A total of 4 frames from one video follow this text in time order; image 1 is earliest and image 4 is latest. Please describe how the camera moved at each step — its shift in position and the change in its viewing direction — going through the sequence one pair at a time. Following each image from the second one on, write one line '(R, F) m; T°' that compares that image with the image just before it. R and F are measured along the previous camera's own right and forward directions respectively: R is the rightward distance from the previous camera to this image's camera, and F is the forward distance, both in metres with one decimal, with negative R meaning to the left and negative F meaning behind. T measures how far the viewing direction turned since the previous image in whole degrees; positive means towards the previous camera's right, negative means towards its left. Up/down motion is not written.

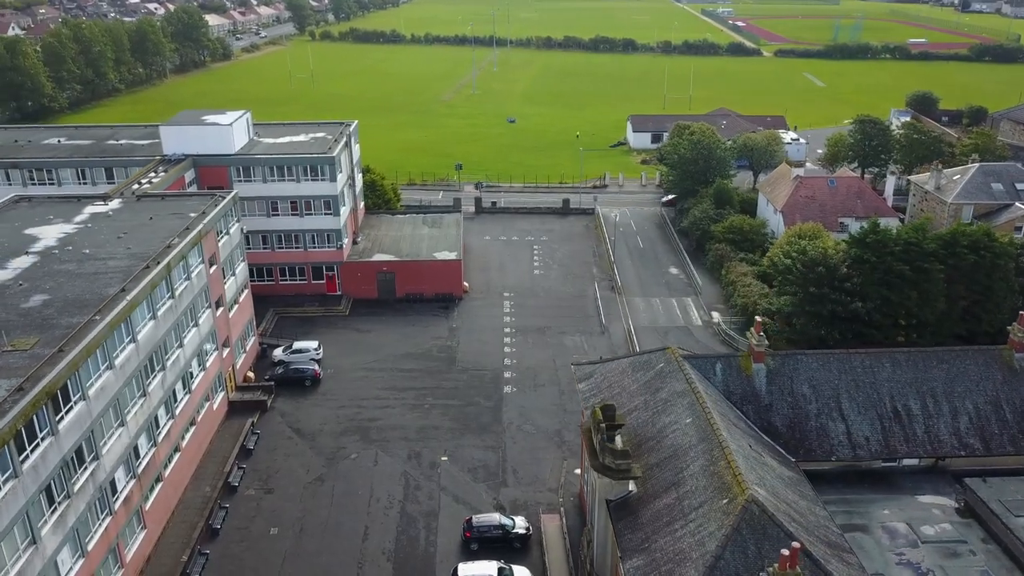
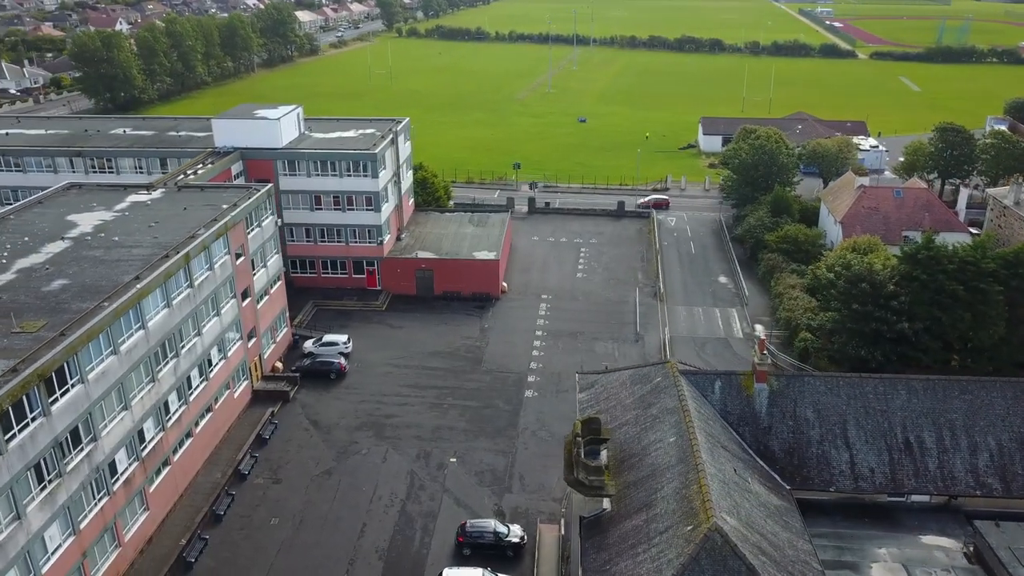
(+3.5, +0.8) m; -6°
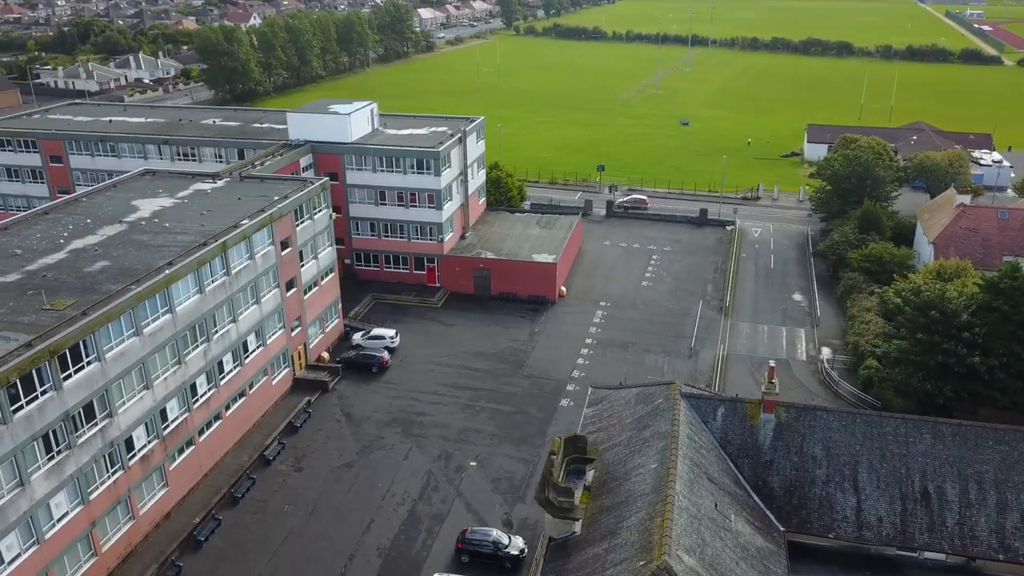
(+4.3, +1.1) m; -8°
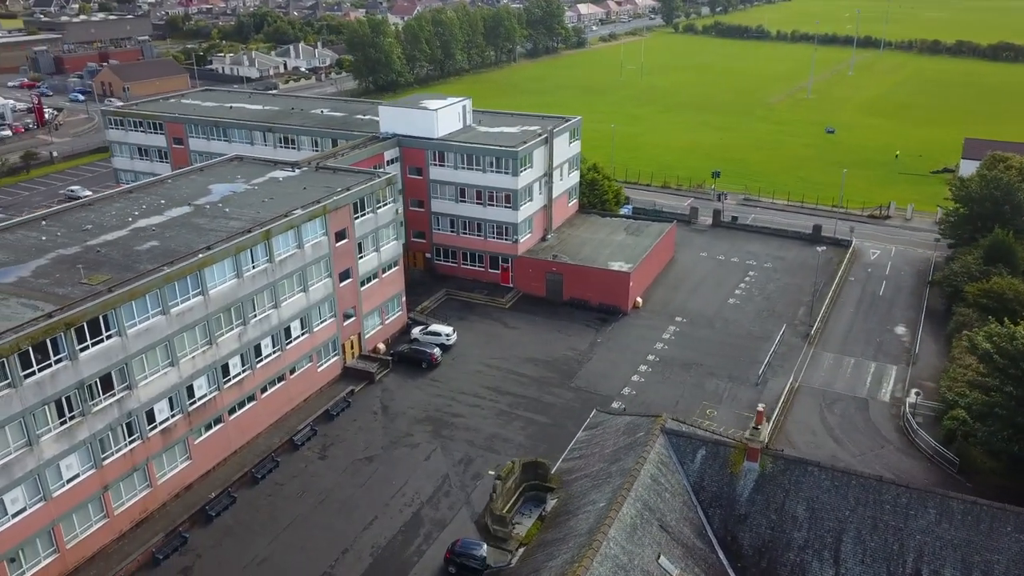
(+6.0, +1.8) m; -11°
